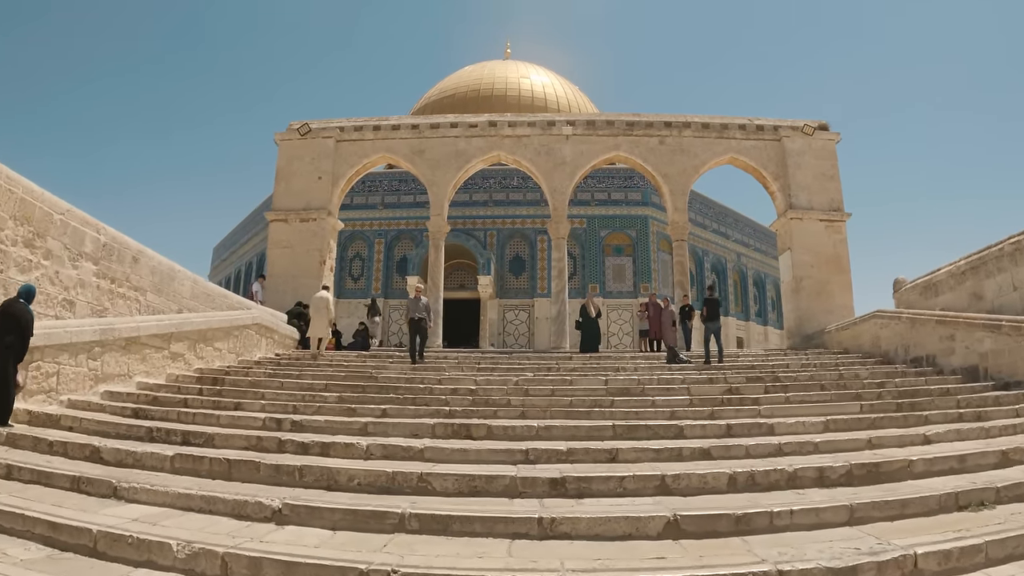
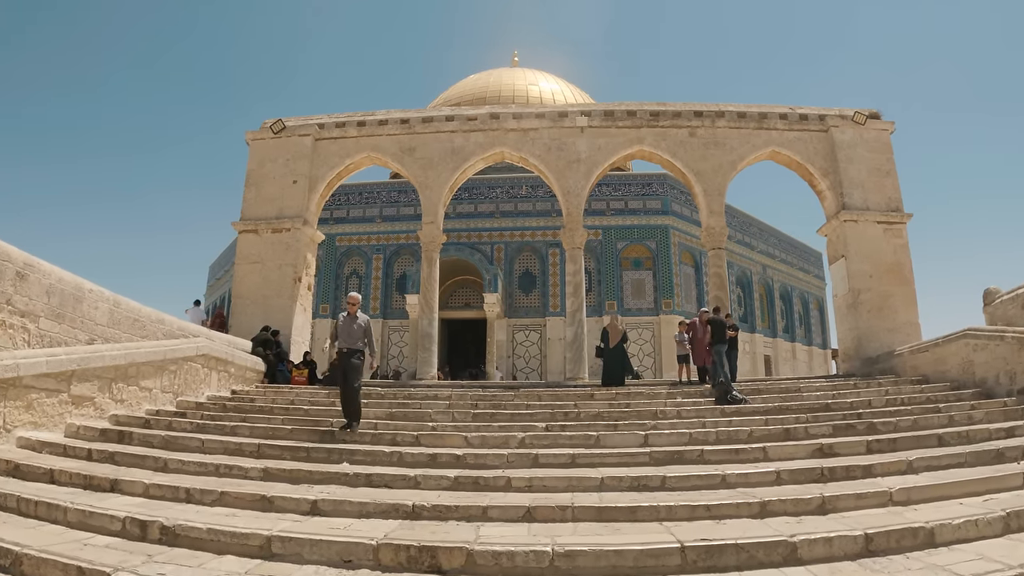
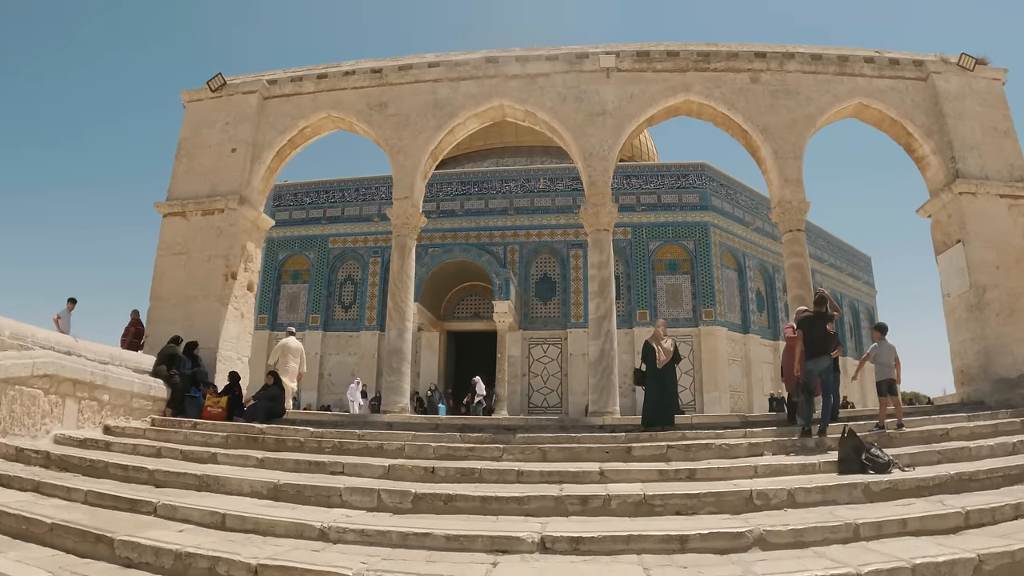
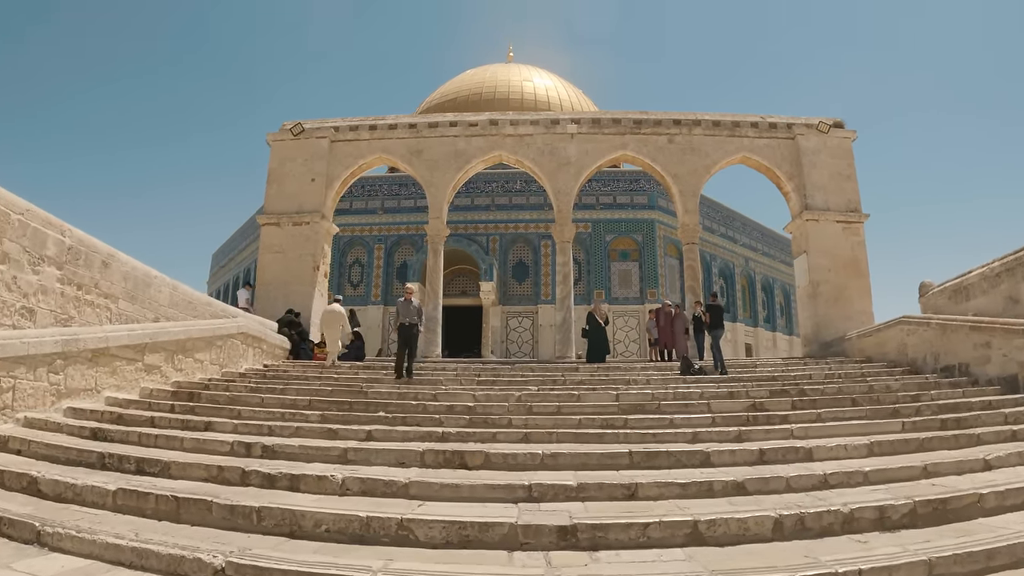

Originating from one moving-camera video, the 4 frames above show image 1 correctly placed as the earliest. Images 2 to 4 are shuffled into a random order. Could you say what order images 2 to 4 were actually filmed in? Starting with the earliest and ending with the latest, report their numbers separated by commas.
4, 2, 3
